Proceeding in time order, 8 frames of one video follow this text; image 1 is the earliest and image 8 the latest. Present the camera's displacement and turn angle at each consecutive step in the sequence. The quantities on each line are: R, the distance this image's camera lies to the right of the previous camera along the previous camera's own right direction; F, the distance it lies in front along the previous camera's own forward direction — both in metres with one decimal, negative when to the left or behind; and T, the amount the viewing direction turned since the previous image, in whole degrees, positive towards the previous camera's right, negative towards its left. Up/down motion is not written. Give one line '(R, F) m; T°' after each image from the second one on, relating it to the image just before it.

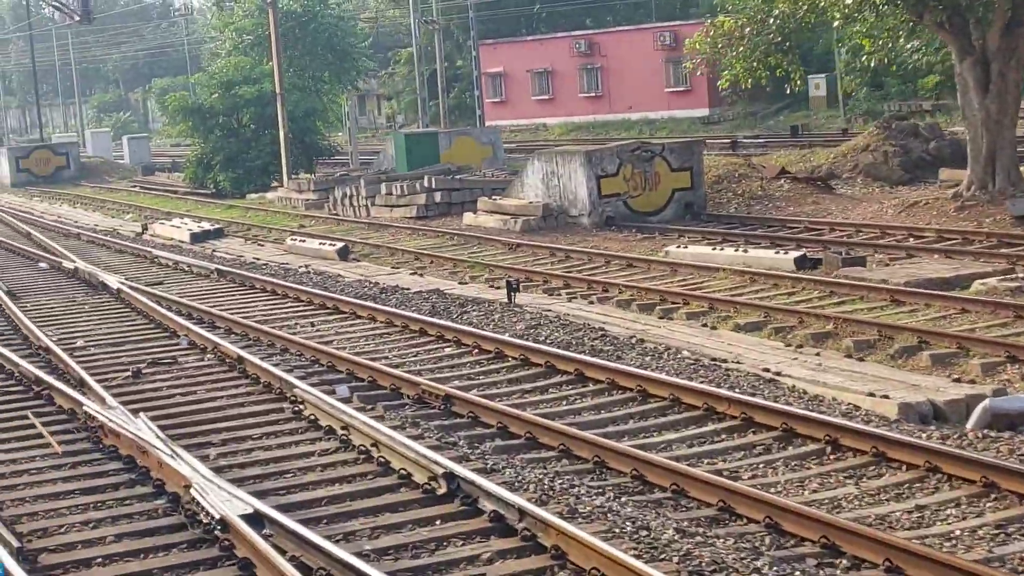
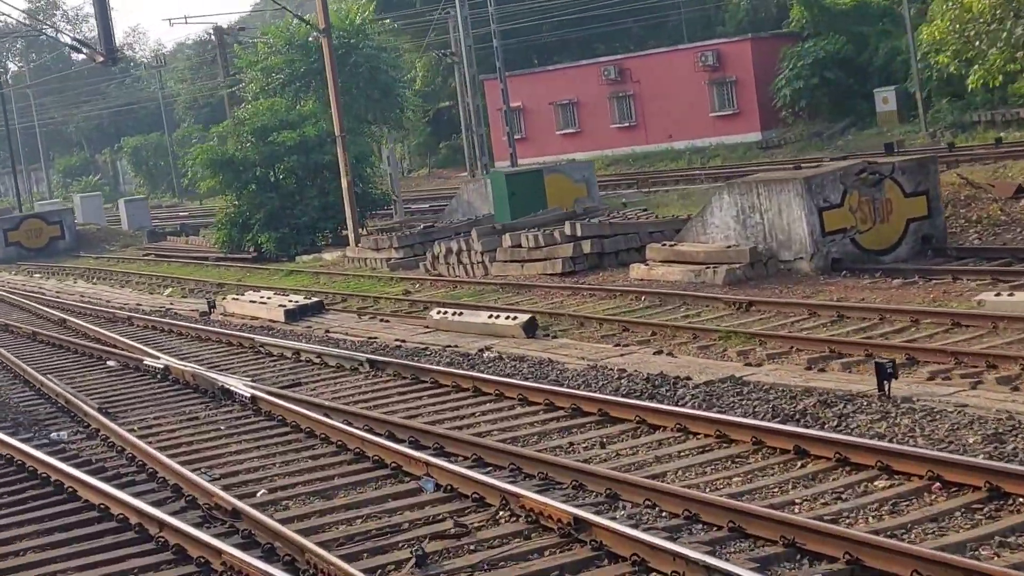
(-2.4, +4.0) m; +2°
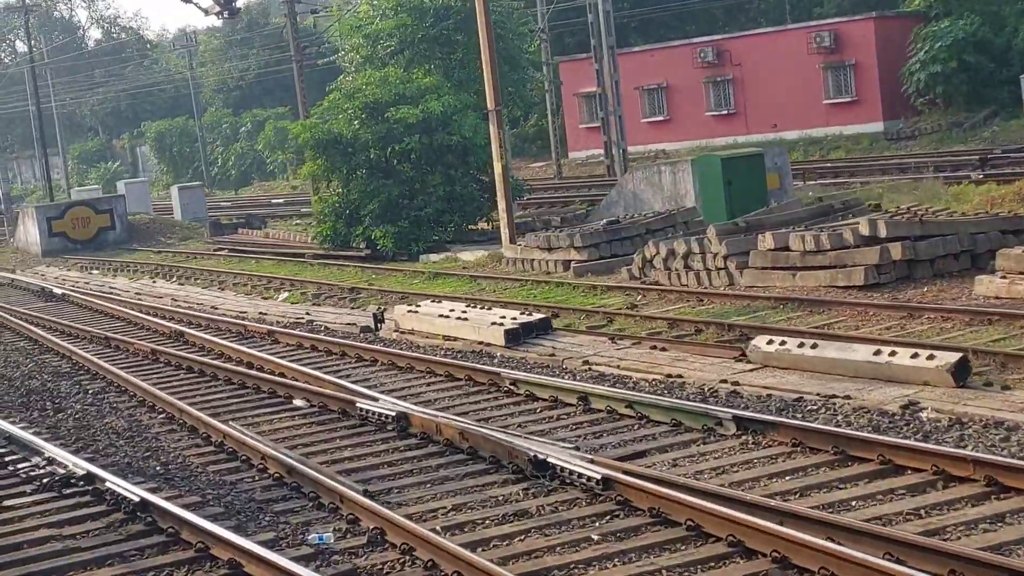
(-2.6, +4.1) m; 0°
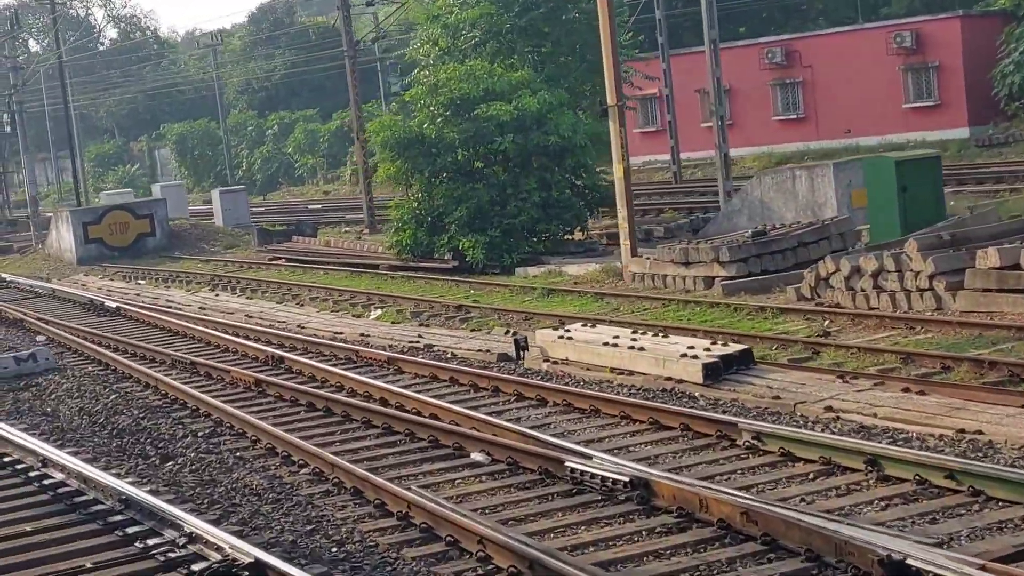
(-1.4, +2.2) m; 0°
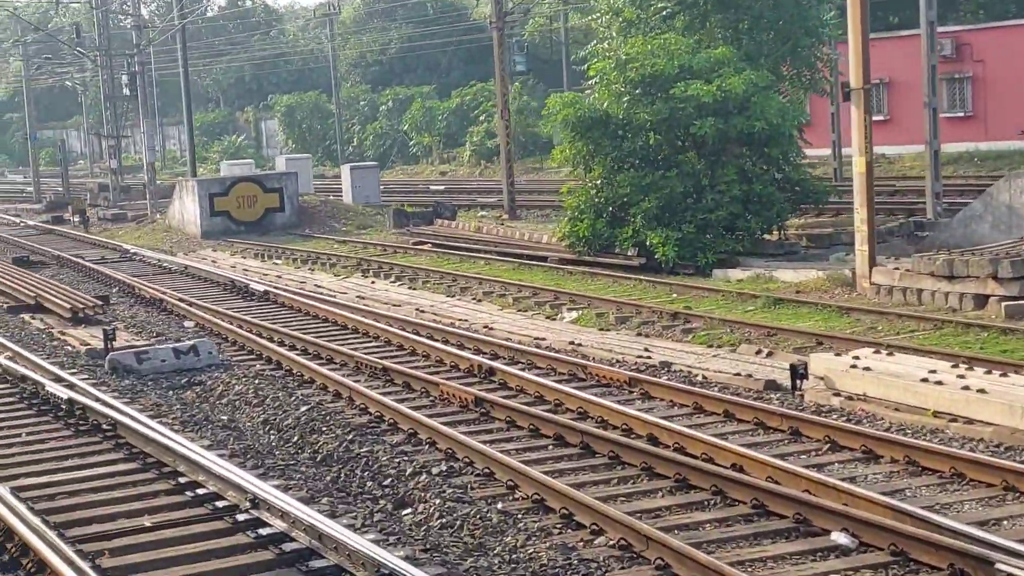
(-1.4, +2.3) m; -3°
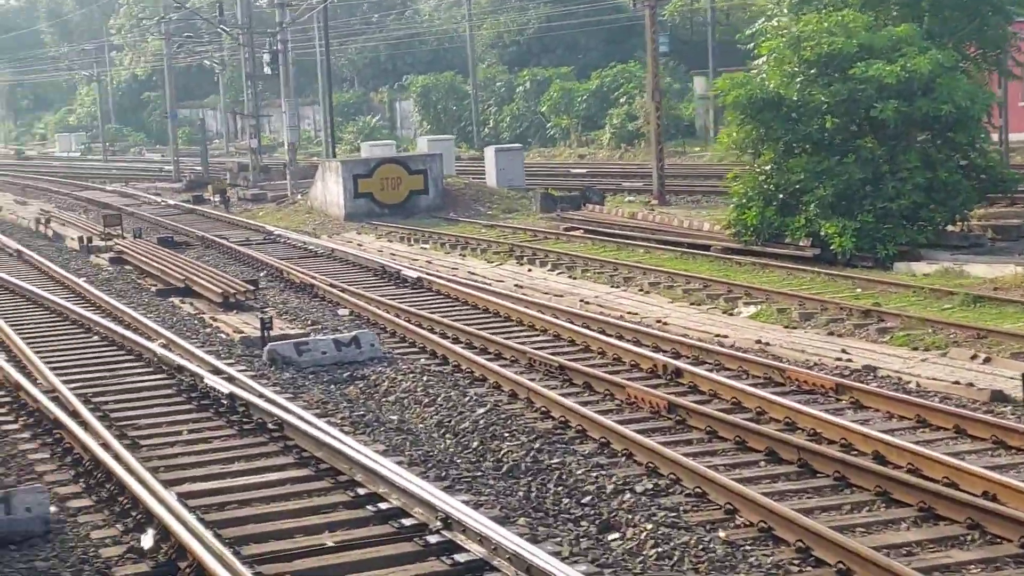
(-0.5, +0.9) m; -5°
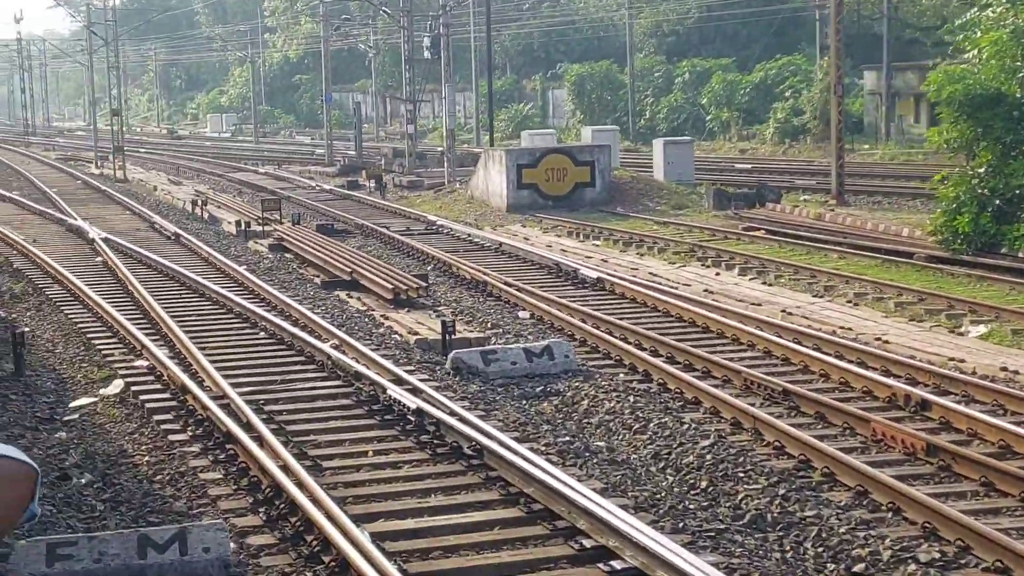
(-0.6, +1.2) m; -5°
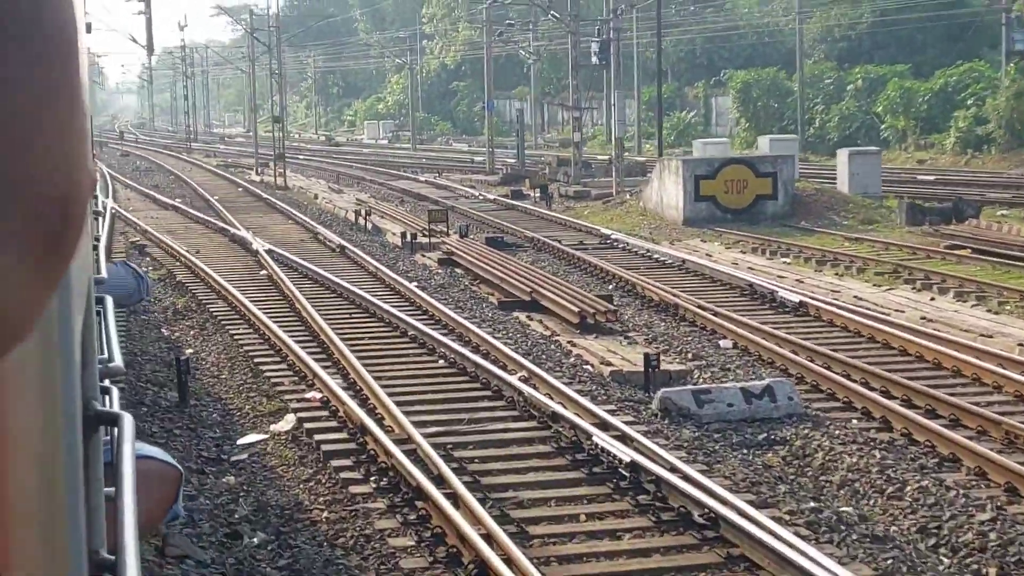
(-0.5, +1.3) m; -5°
